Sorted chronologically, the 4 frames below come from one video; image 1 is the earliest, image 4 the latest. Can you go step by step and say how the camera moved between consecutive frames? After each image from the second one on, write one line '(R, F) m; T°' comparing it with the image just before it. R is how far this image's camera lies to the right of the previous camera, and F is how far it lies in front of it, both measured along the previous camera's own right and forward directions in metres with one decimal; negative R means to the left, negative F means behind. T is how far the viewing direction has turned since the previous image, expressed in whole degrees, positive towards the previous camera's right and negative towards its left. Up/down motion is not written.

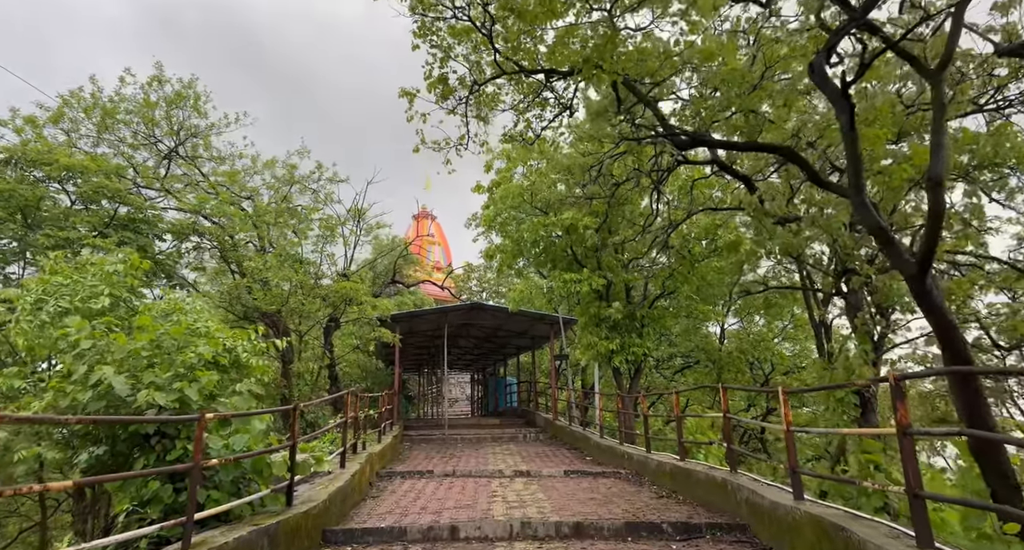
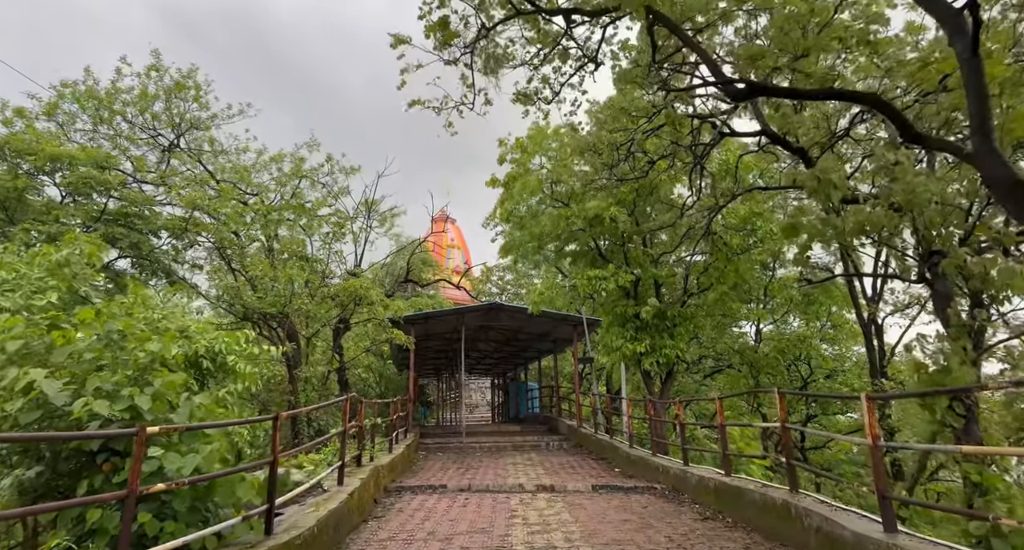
(0.0, +0.8) m; -2°
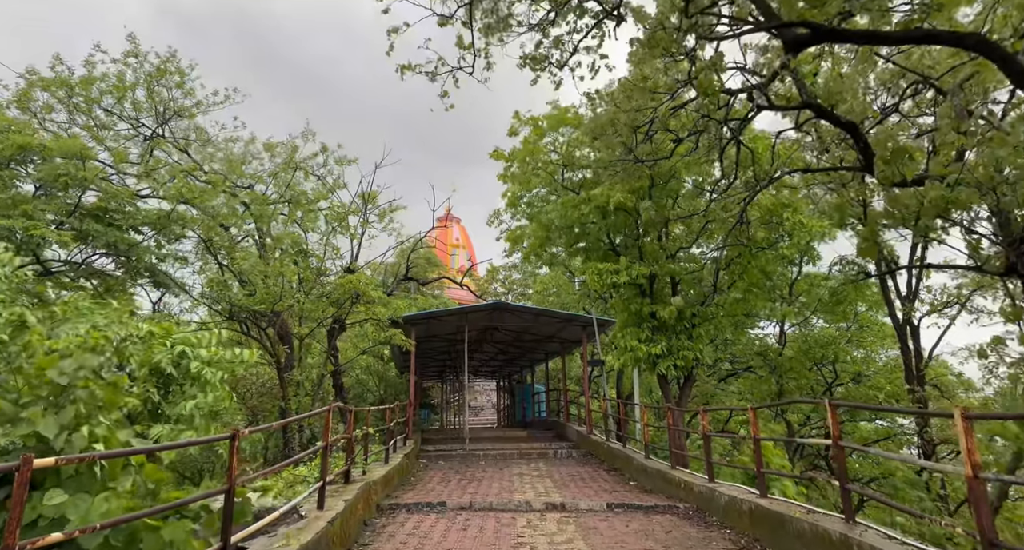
(0.0, +0.7) m; -1°
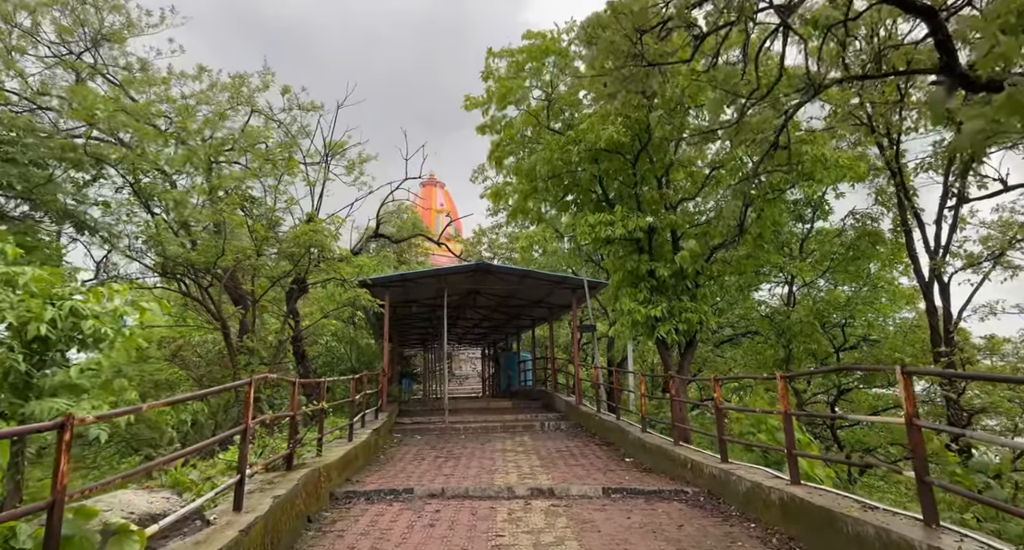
(+0.1, +1.1) m; +1°
